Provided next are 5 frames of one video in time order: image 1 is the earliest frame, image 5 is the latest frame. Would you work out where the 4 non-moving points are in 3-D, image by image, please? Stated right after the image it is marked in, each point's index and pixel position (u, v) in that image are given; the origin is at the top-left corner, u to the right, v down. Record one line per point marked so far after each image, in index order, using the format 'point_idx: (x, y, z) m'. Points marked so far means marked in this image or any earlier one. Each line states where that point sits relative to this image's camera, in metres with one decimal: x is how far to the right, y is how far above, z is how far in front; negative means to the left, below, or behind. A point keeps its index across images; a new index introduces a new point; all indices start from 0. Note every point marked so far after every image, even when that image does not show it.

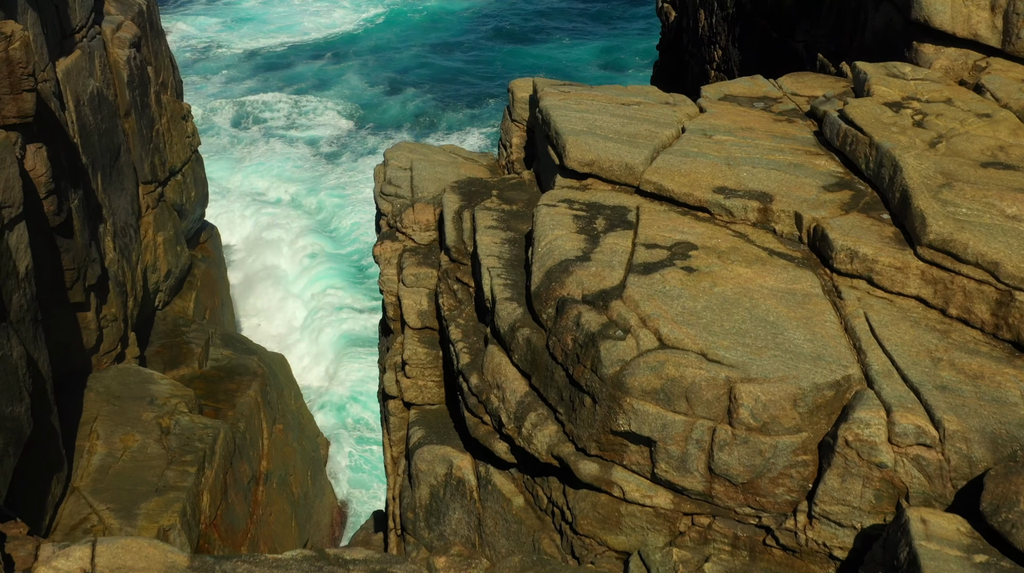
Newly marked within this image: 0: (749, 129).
0: (+3.8, +2.5, +19.7) m
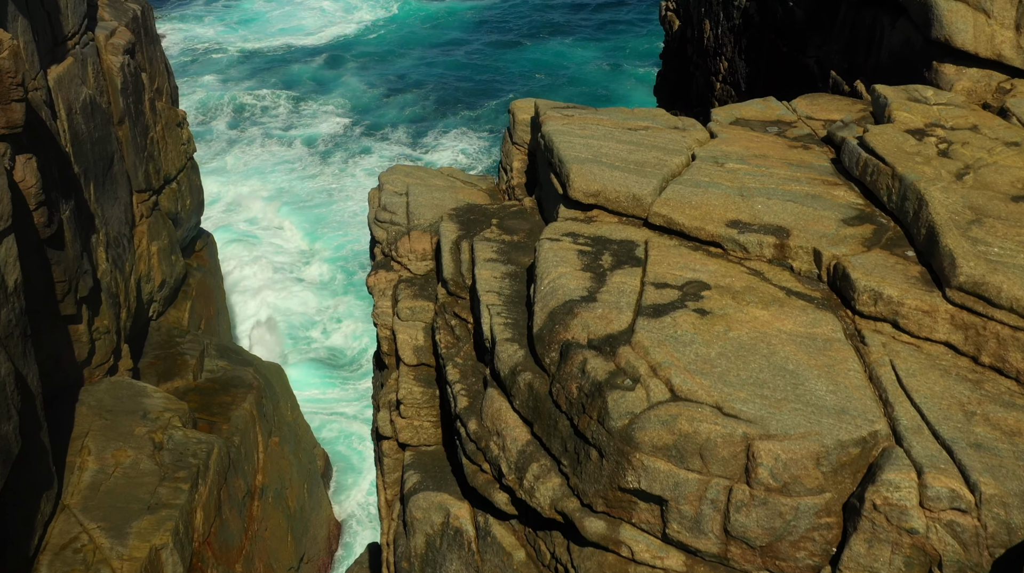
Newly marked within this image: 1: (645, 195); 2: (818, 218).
0: (+3.9, +2.0, +18.7) m
1: (+1.9, +1.3, +17.6) m
2: (+4.3, +1.0, +16.9) m
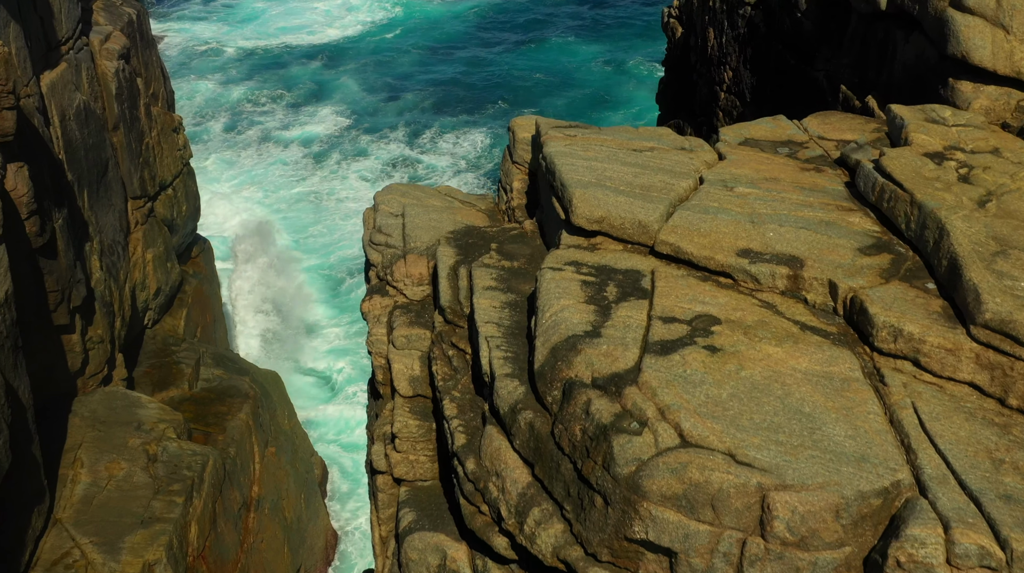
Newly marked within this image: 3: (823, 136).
0: (+3.9, +1.6, +17.9) m
1: (+1.9, +0.9, +16.8) m
2: (+4.3, +0.5, +16.1) m
3: (+5.0, +2.4, +19.4) m
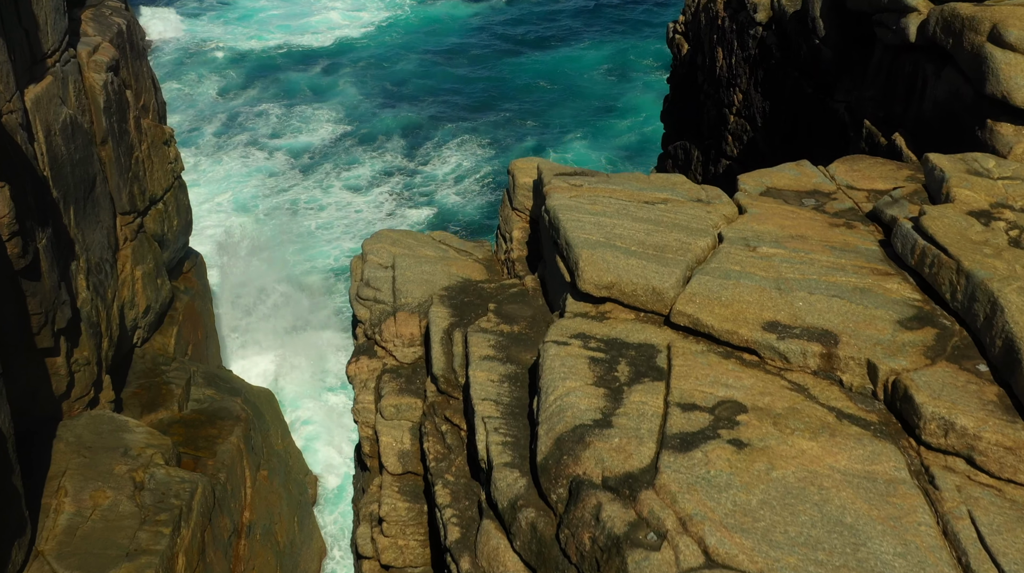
0: (+3.9, +0.6, +16.2) m
1: (+1.9, 0.0, +15.1) m
2: (+4.3, -0.4, +14.4) m
3: (+5.0, +1.5, +17.7) m
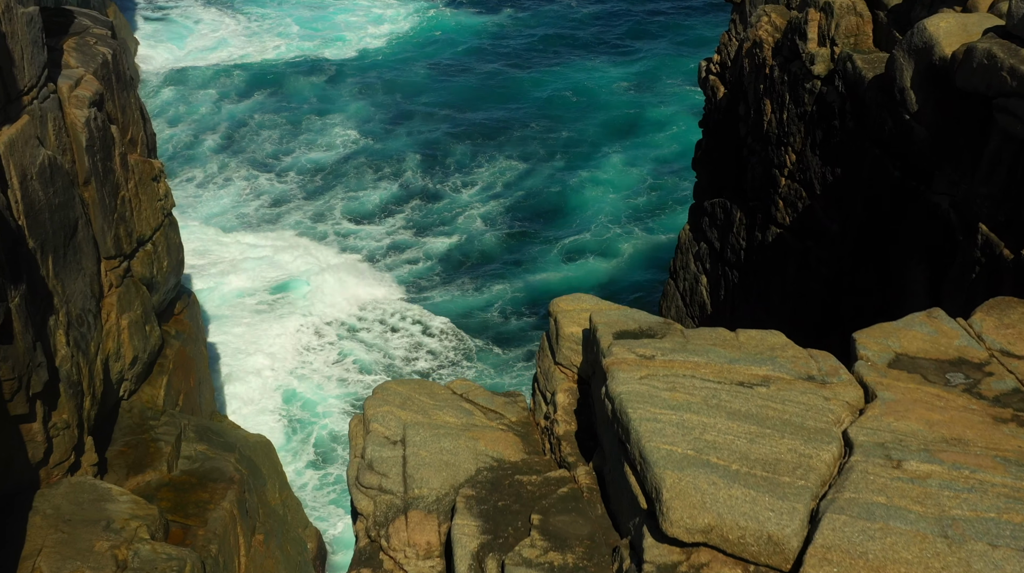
0: (+4.4, -1.6, +11.9) m
1: (+2.5, -2.2, +10.8) m
2: (+4.8, -2.6, +10.1) m
3: (+5.5, -0.7, +13.4) m
